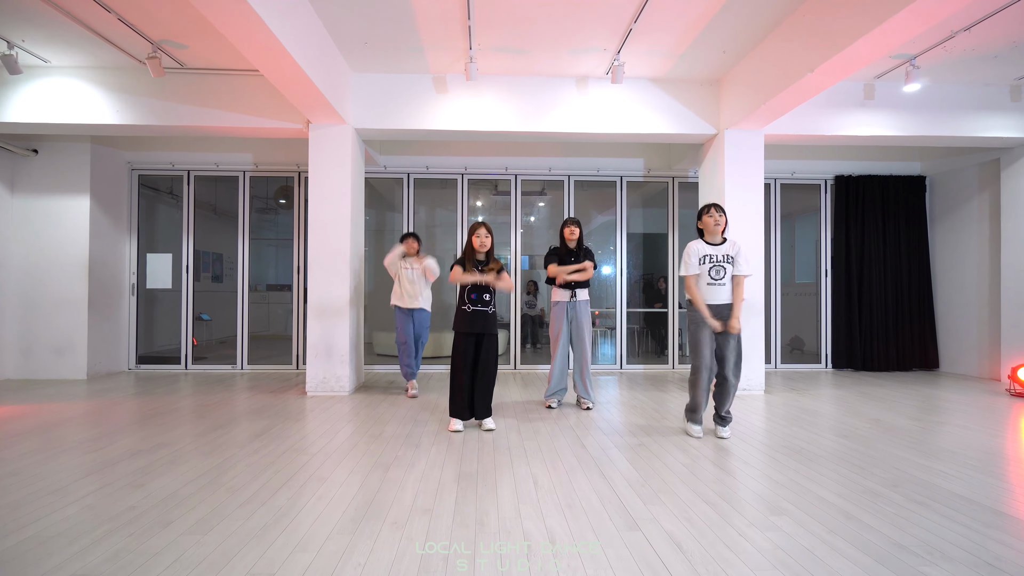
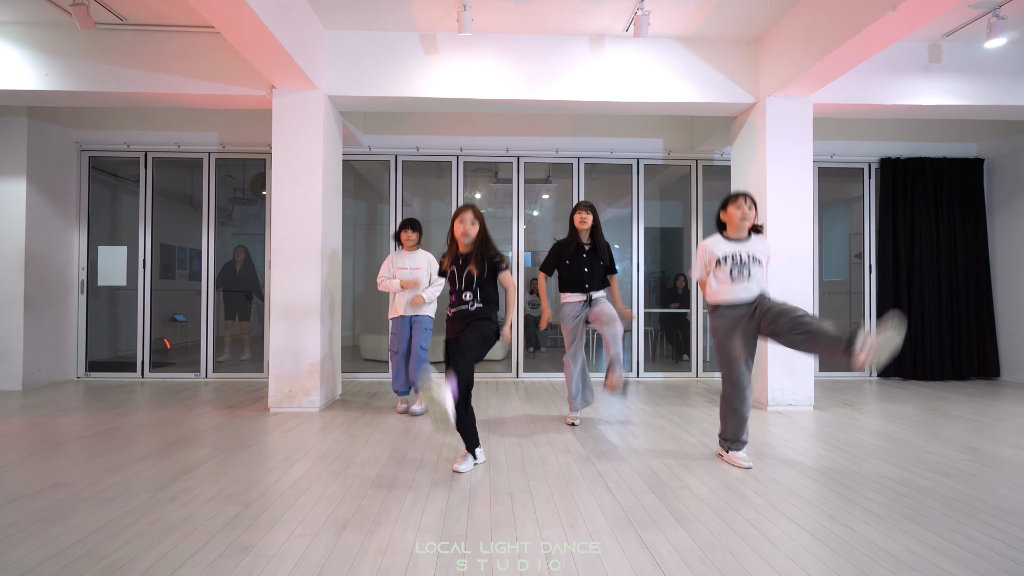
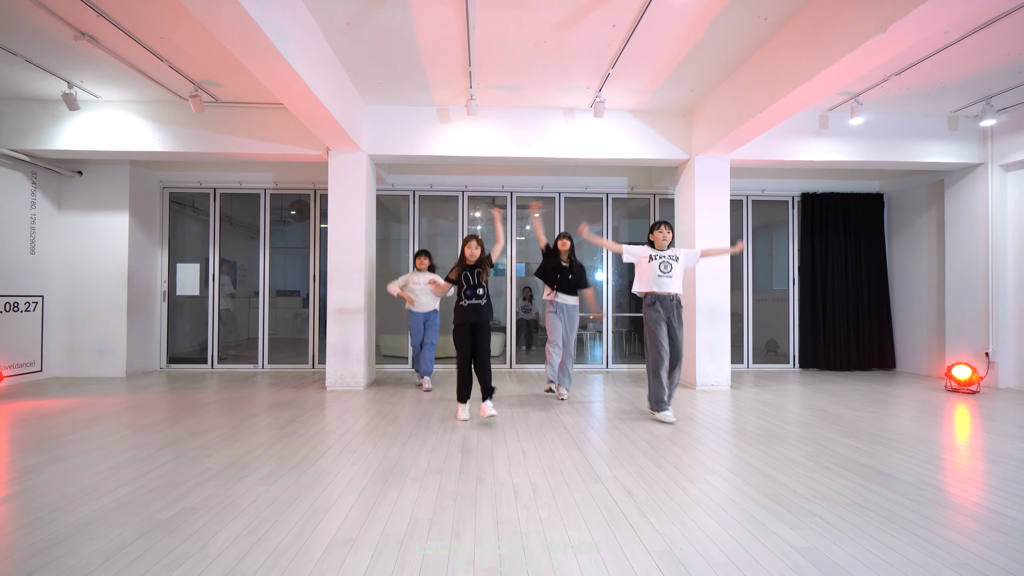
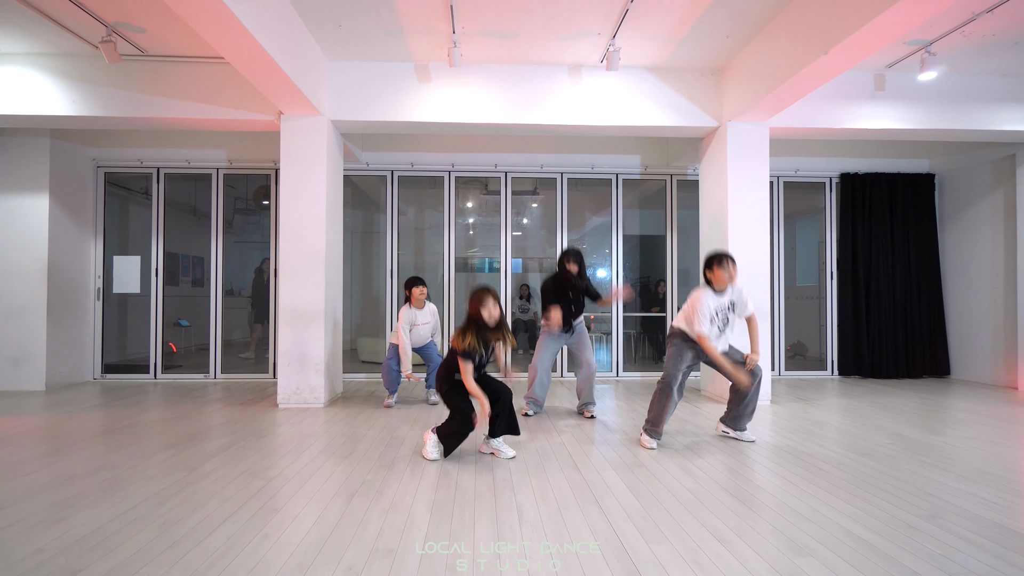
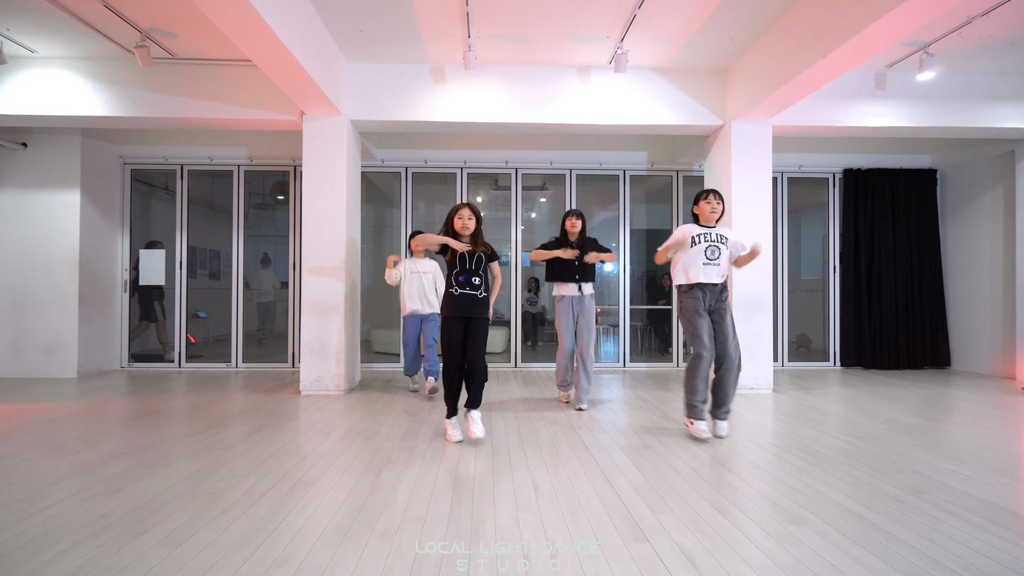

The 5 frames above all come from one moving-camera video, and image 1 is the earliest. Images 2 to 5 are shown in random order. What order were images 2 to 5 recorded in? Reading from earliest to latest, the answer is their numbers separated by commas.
3, 5, 2, 4
